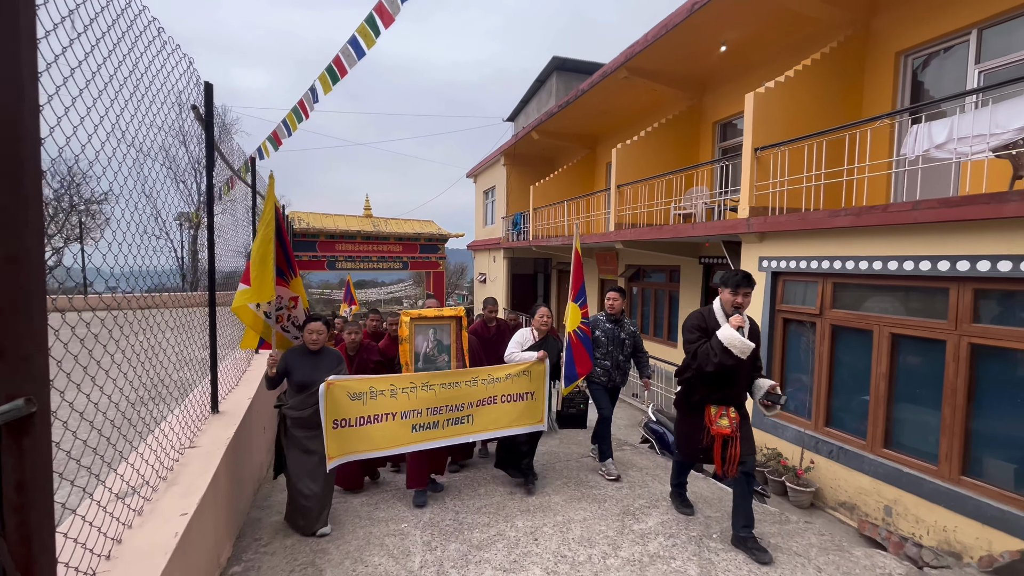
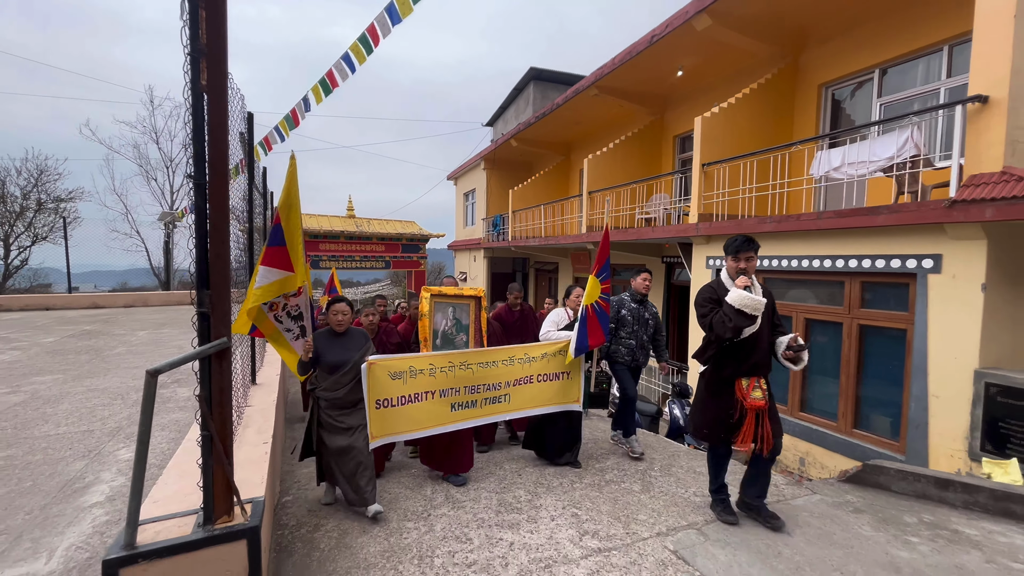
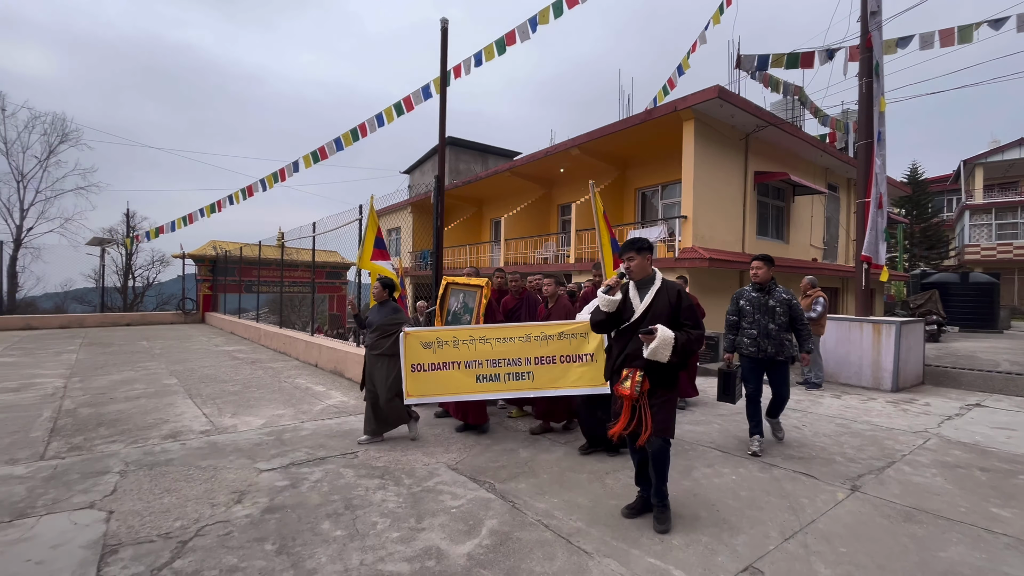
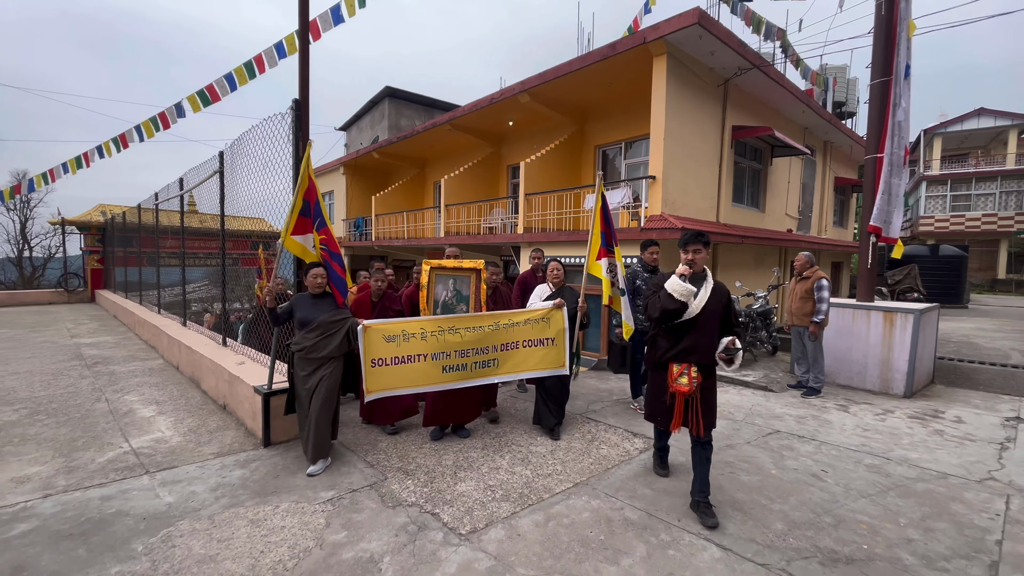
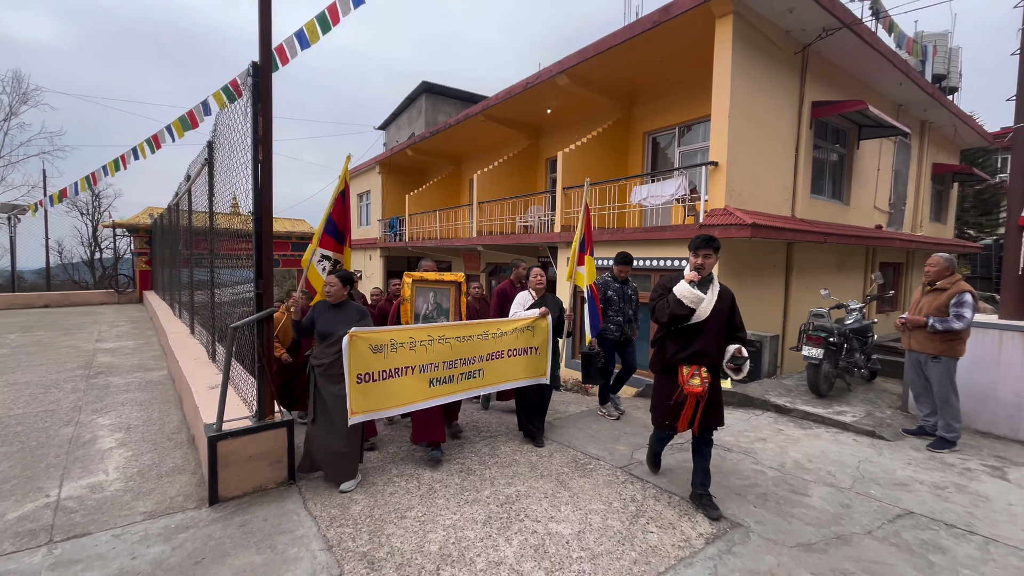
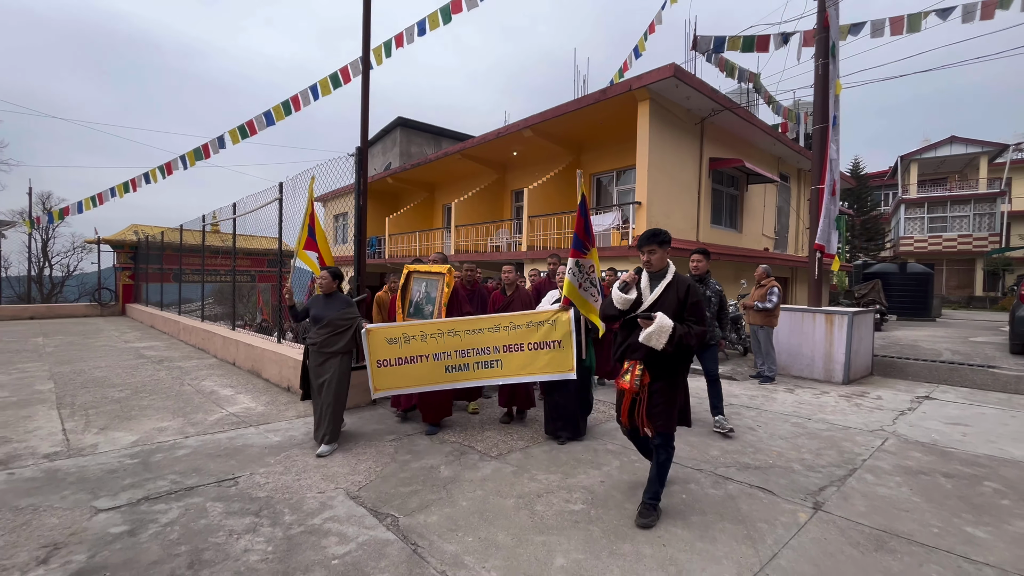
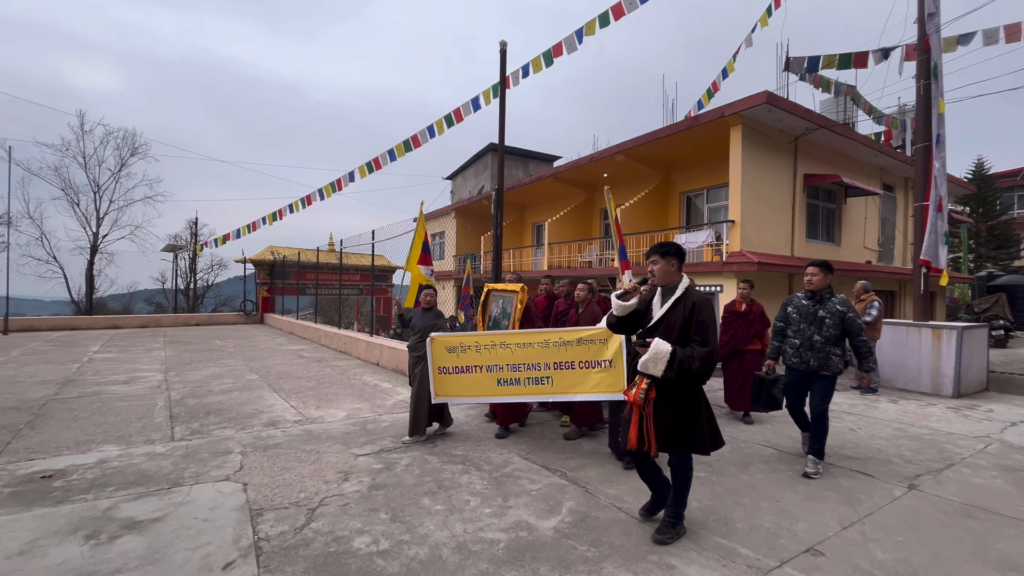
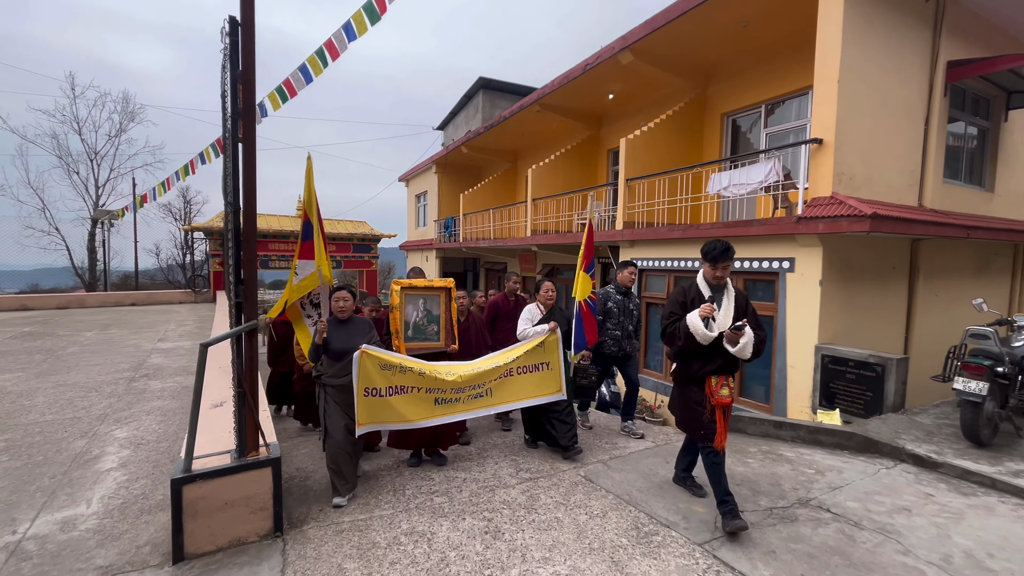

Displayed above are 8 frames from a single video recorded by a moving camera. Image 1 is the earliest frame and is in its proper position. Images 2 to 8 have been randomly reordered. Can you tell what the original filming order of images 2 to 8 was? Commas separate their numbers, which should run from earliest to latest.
2, 8, 5, 4, 6, 3, 7
